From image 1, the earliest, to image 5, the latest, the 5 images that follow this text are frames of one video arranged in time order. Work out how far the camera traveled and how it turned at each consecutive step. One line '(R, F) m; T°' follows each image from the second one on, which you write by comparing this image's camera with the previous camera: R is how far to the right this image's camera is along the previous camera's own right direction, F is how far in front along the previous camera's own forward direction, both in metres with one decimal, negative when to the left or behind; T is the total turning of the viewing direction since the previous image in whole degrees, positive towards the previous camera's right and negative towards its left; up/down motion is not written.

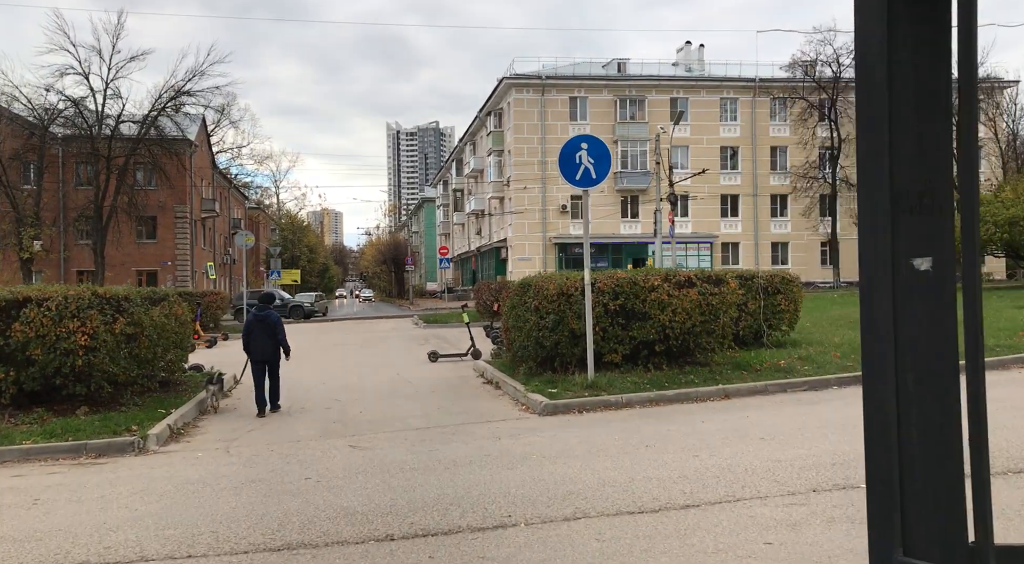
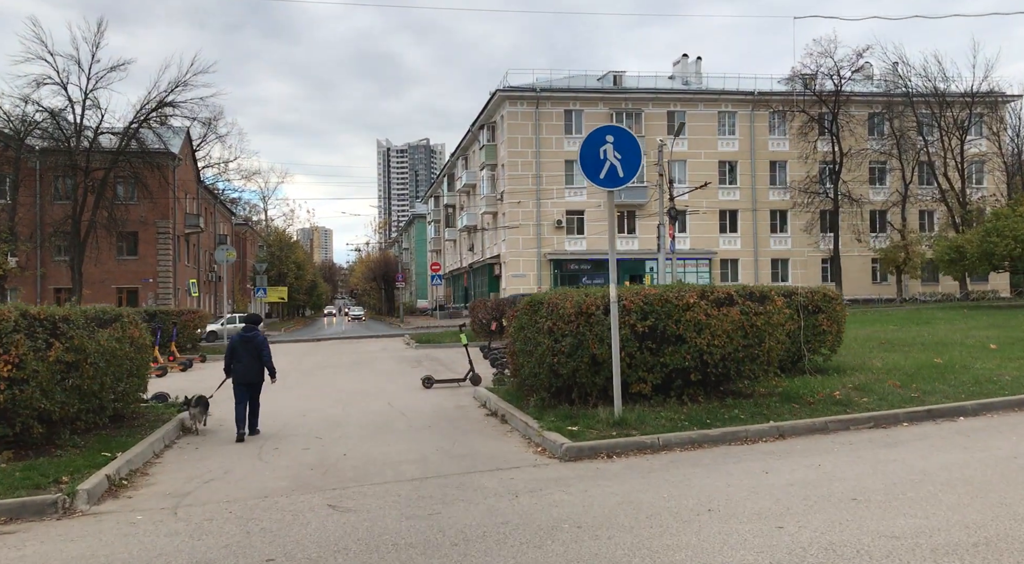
(-0.2, +1.5) m; +1°
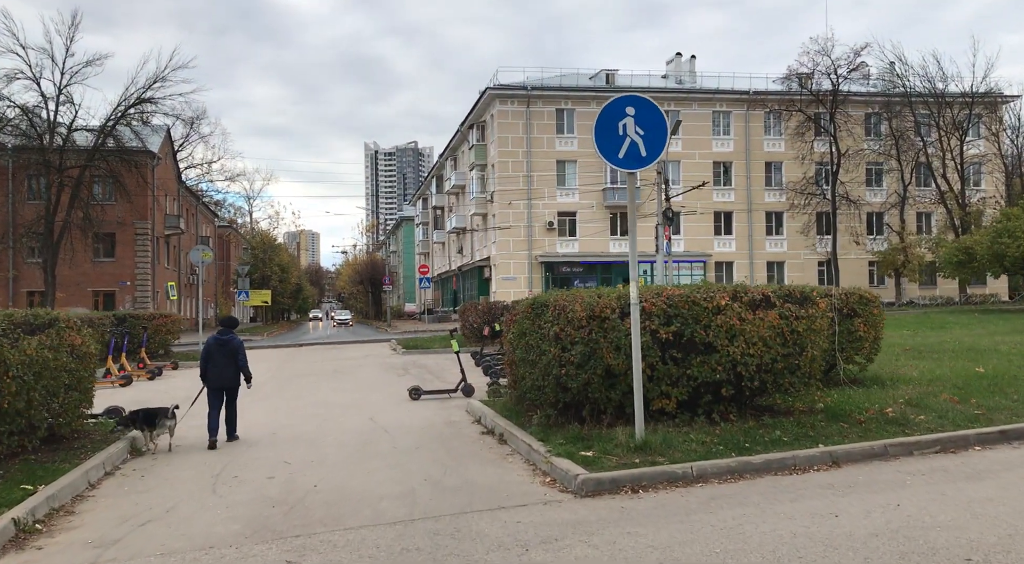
(-0.1, +1.3) m; +1°
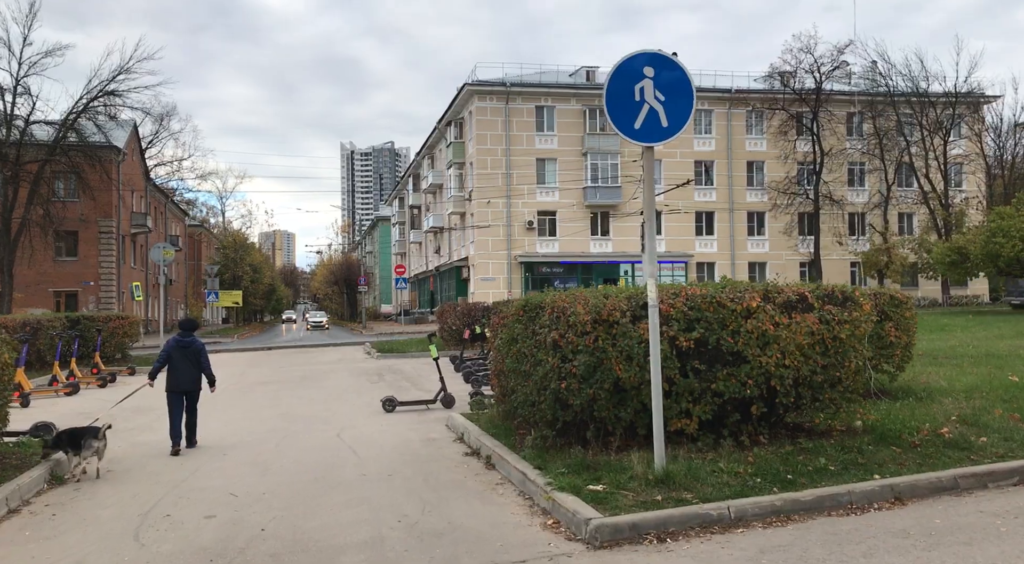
(-0.1, +1.2) m; +2°
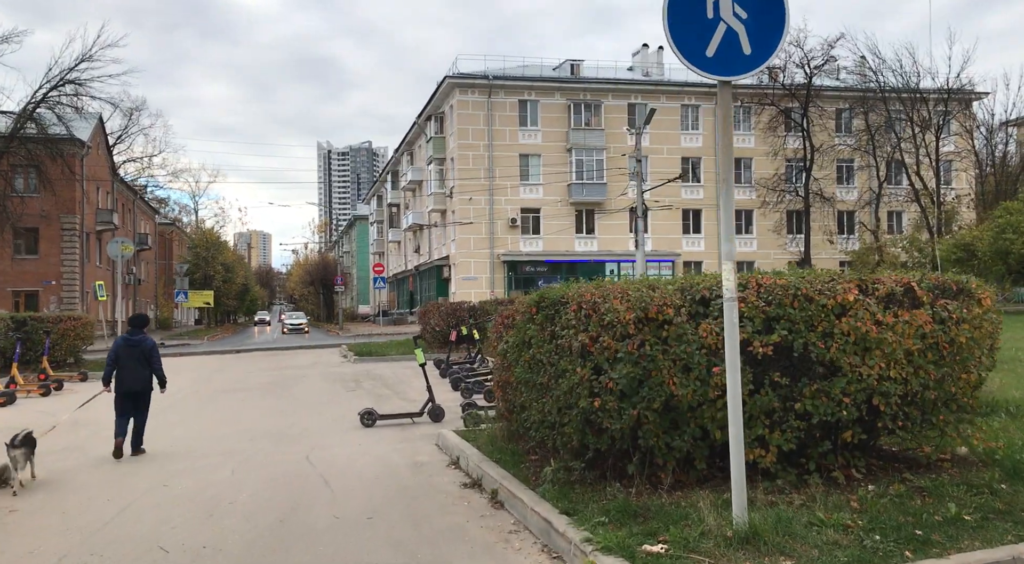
(-0.3, +1.5) m; +2°
